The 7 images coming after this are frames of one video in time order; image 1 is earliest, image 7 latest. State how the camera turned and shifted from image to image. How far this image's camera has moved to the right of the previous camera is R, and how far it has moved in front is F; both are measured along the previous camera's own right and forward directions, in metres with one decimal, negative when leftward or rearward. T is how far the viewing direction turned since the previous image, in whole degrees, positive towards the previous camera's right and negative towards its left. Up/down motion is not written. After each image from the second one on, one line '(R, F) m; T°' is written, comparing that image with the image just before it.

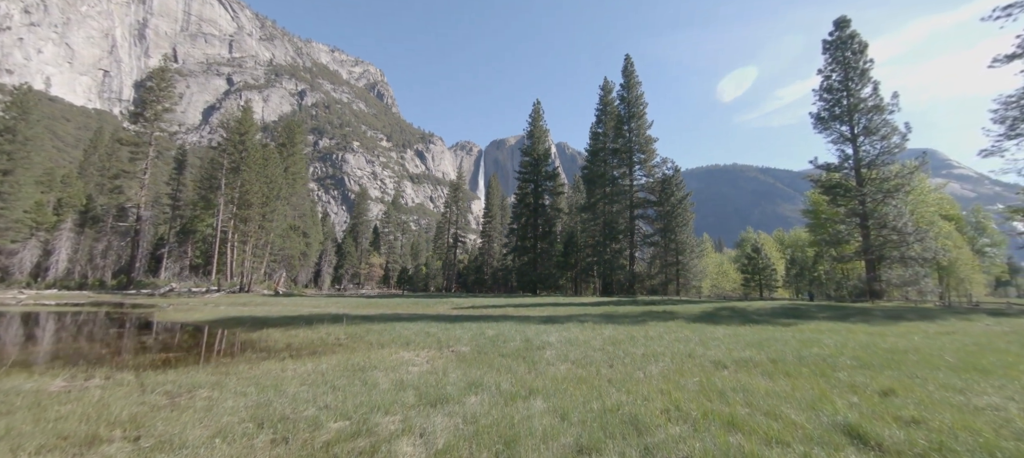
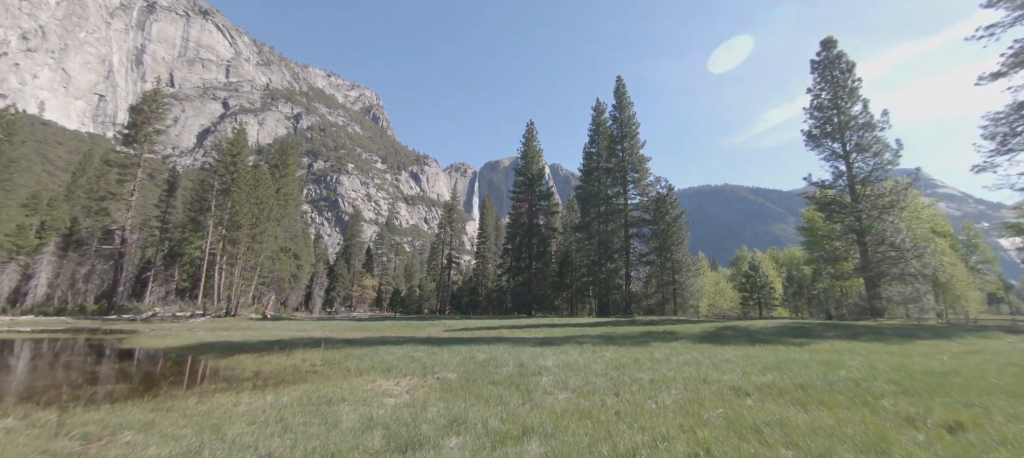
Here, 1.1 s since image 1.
(+0.1, +0.6) m; +1°
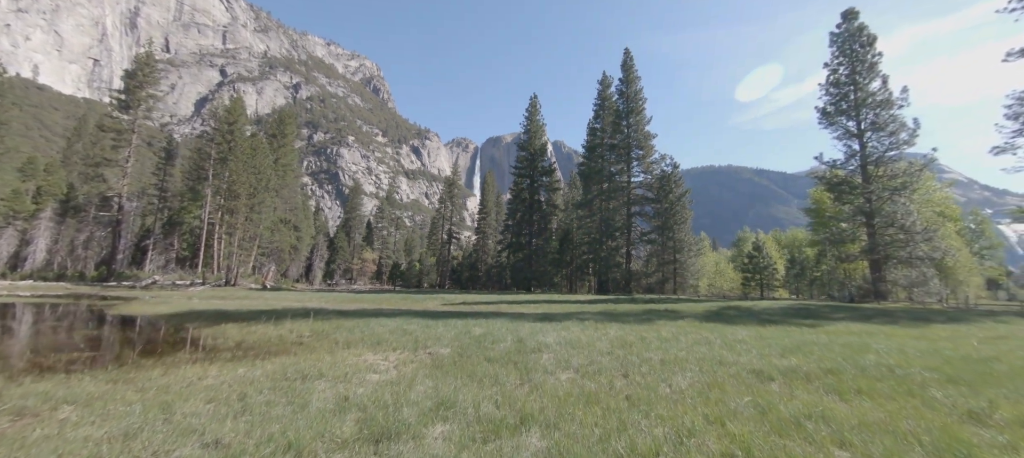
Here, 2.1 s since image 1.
(0.0, +0.6) m; 0°
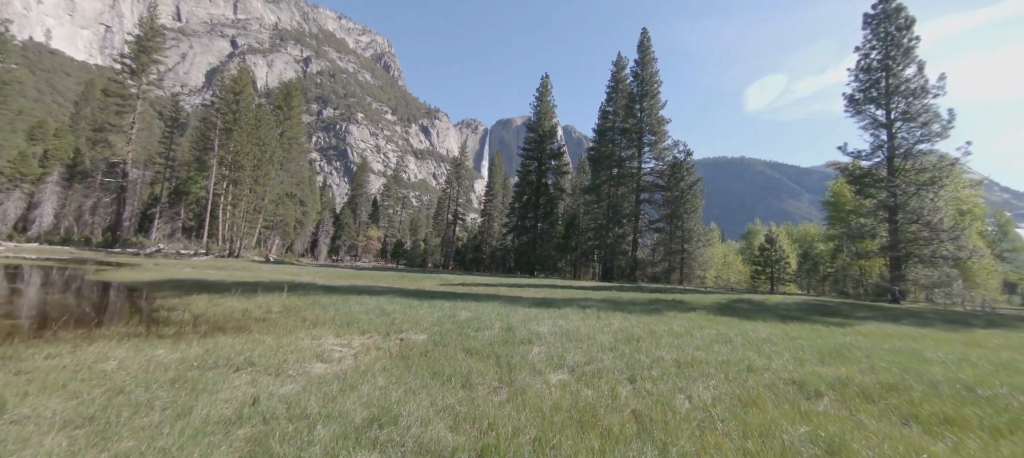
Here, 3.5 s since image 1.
(+0.2, +1.0) m; -1°
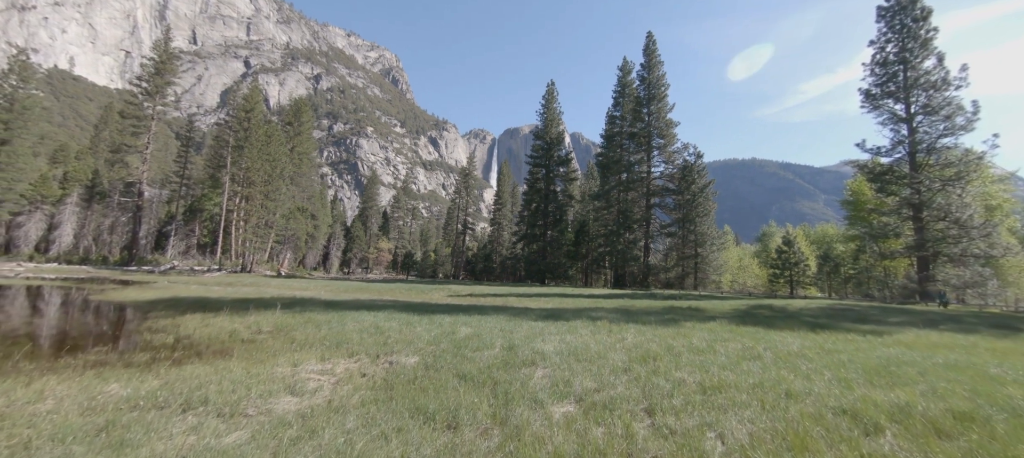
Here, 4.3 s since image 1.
(+0.1, +0.5) m; -1°
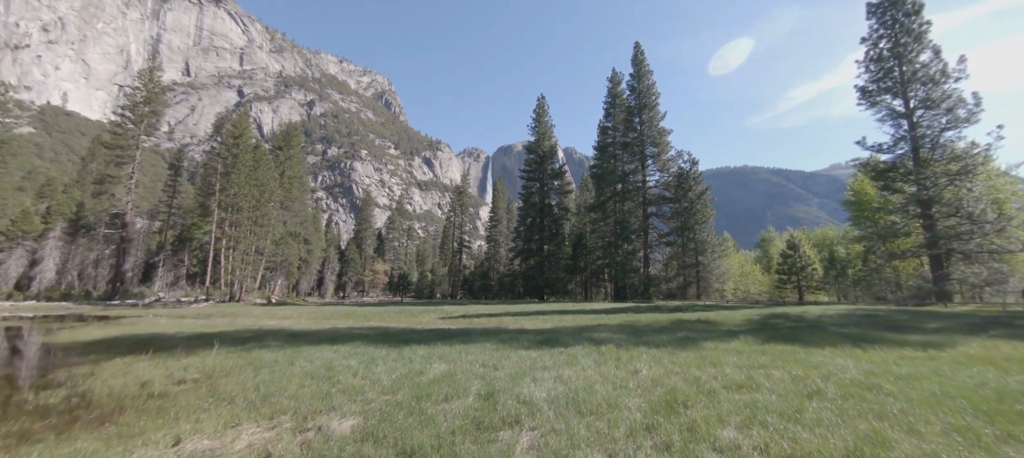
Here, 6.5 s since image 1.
(+0.2, +1.3) m; 0°
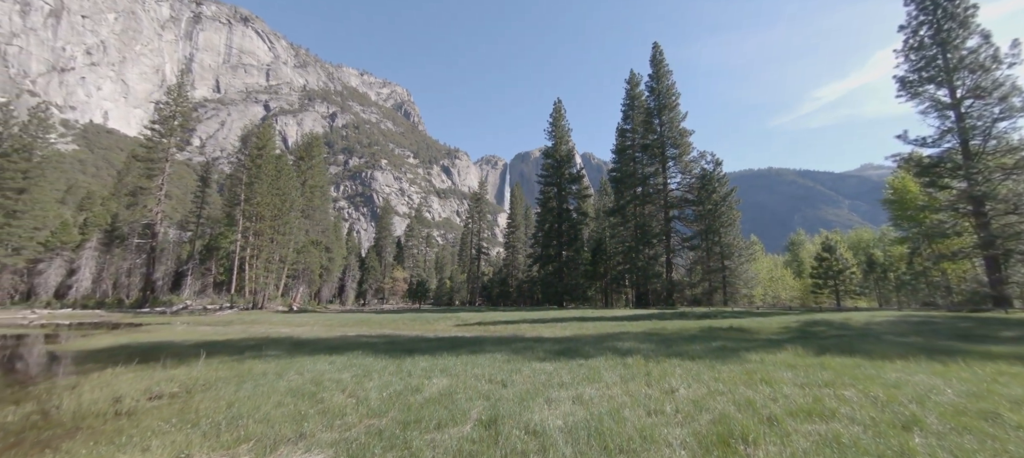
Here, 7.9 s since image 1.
(+0.1, +0.7) m; -3°
